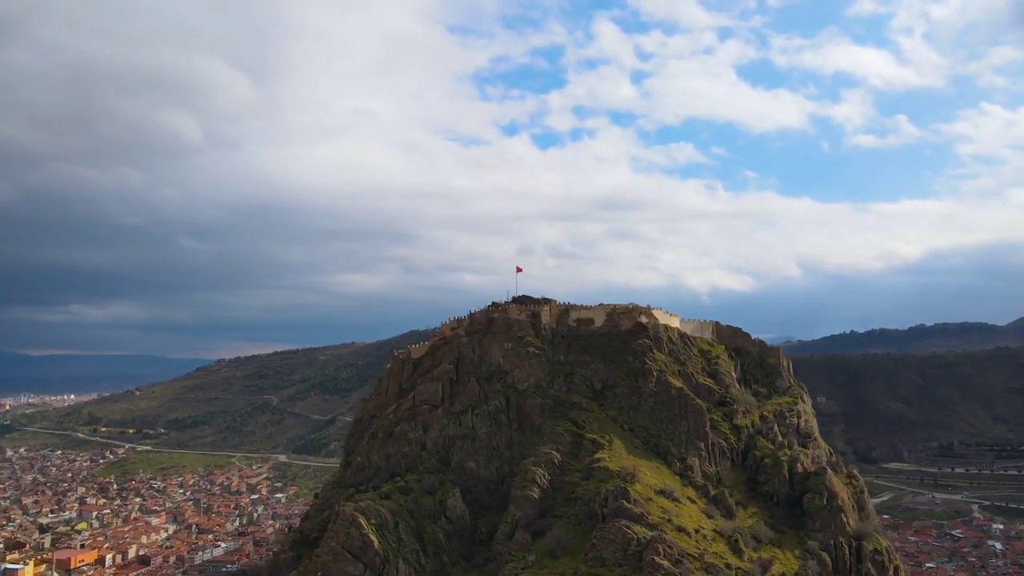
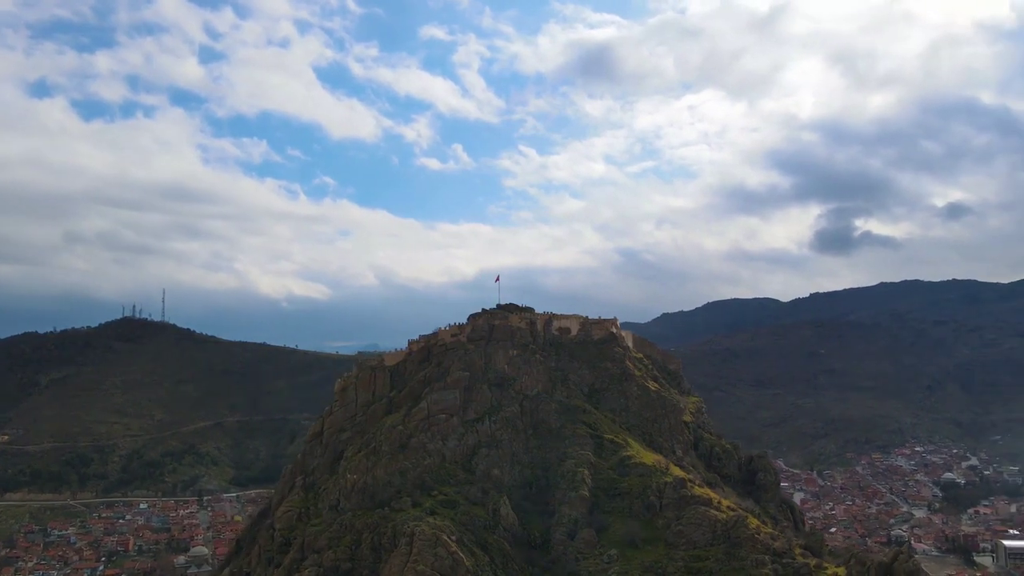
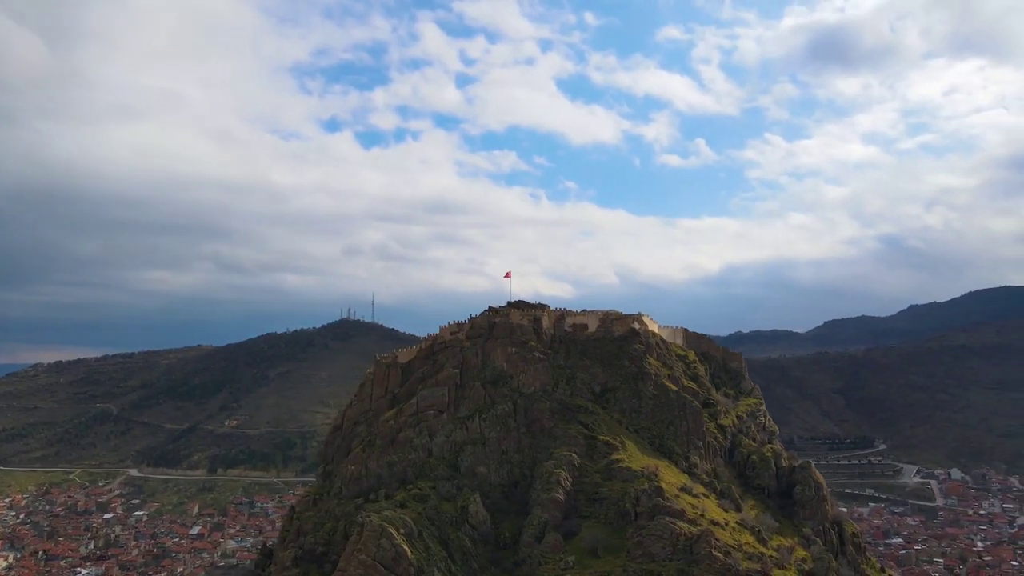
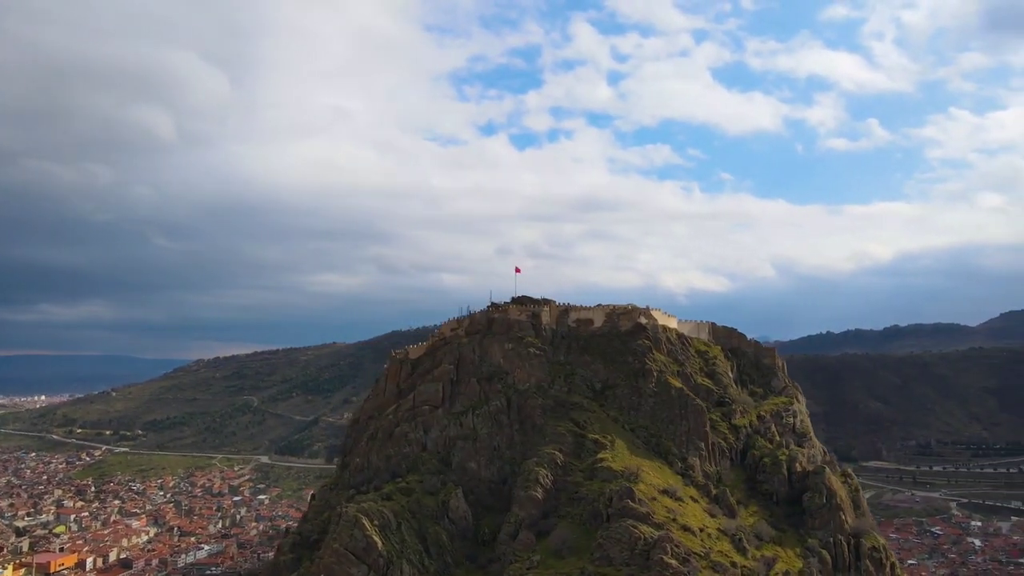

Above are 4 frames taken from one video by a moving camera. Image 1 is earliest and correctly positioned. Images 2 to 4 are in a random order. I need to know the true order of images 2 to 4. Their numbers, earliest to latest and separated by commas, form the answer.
4, 3, 2
